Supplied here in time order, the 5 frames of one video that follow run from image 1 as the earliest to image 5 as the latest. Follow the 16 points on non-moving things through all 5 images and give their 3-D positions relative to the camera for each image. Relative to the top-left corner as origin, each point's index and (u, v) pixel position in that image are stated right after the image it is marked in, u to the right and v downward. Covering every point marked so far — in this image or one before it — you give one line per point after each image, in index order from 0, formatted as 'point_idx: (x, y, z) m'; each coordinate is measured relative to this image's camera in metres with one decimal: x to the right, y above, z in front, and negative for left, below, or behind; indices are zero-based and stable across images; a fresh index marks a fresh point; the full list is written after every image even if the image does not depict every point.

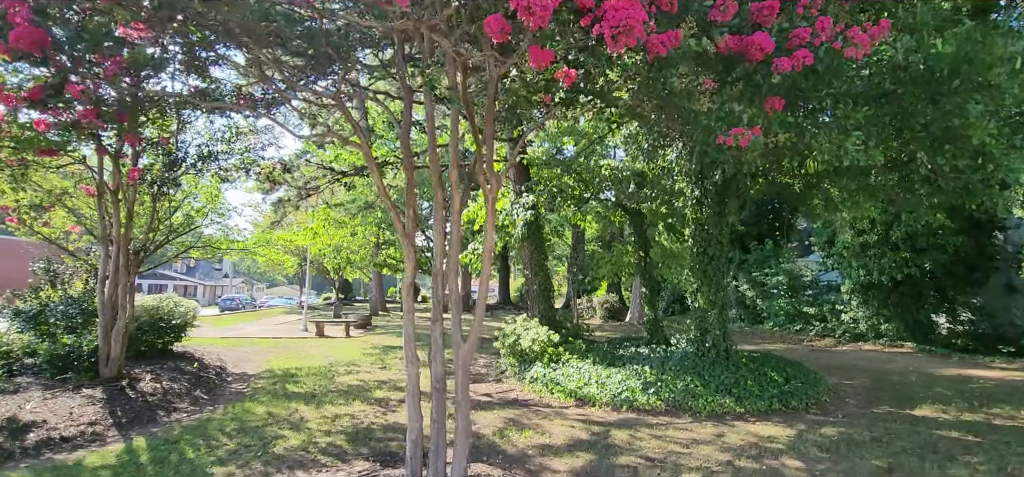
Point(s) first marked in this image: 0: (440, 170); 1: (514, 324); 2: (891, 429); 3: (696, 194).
0: (-0.7, +0.6, +4.8) m
1: (+0.1, -1.9, +11.6) m
2: (+5.0, -2.5, +6.9) m
3: (+3.4, +0.8, +9.7) m
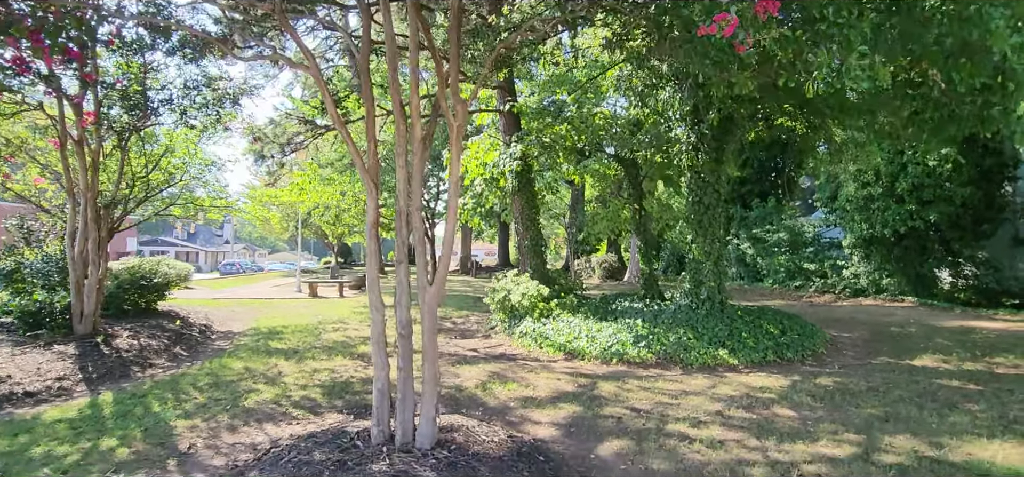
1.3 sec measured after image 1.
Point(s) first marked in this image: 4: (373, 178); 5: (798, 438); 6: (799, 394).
0: (-0.9, +1.2, +4.4) m
1: (-0.1, -0.9, +11.3) m
2: (+4.8, -1.8, +6.6) m
3: (+3.1, +1.7, +9.2) m
4: (-1.2, +0.5, +4.5) m
5: (+2.6, -1.8, +4.8) m
6: (+3.4, -1.8, +6.1) m
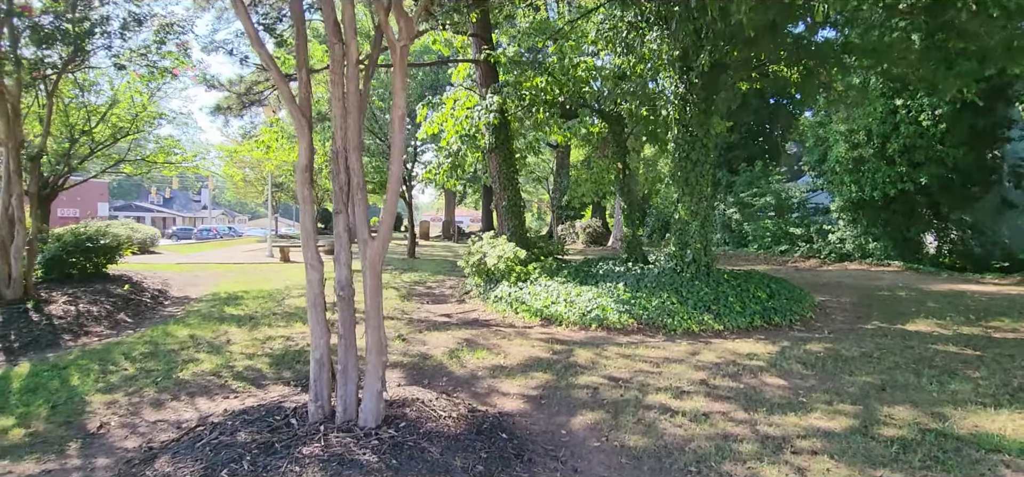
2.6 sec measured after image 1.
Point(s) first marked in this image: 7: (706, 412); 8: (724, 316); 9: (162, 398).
0: (-1.2, +1.5, +3.6) m
1: (-0.6, -0.1, +10.7) m
2: (+4.4, -1.3, +6.2) m
3: (+2.7, +2.4, +8.5) m
4: (-1.5, +0.9, +3.8) m
5: (+2.3, -1.4, +4.4) m
6: (+3.0, -1.3, +5.7) m
7: (+1.6, -1.5, +4.4) m
8: (+3.0, -1.1, +7.4) m
9: (-3.0, -1.4, +4.5) m
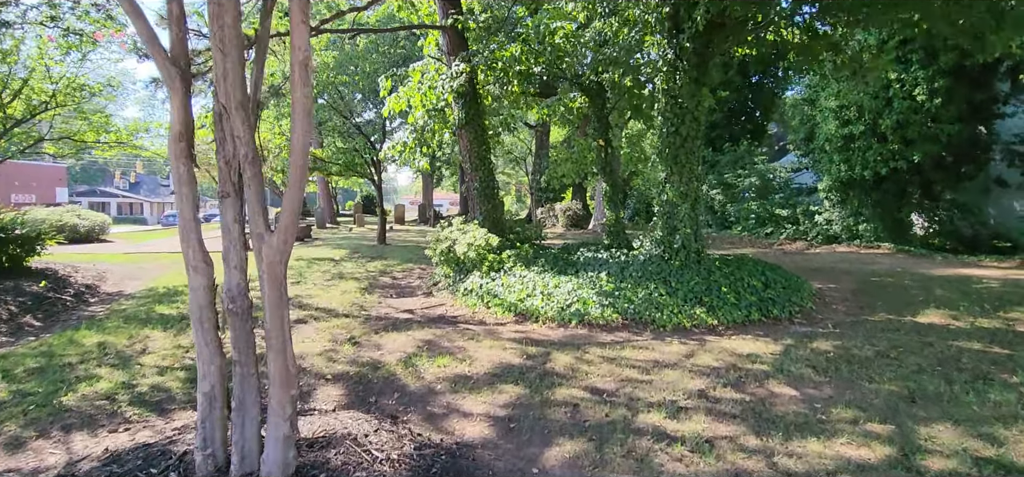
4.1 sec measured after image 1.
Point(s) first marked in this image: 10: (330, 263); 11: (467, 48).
0: (-1.5, +1.6, +2.6) m
1: (-1.1, +0.2, +9.8) m
2: (+4.1, -1.1, +5.5) m
3: (+2.3, +2.6, +7.6) m
4: (-1.8, +0.9, +2.8) m
5: (+2.1, -1.3, +3.6) m
6: (+2.7, -1.2, +5.0) m
7: (+1.4, -1.4, +3.6) m
8: (+2.6, -0.9, +6.6) m
9: (-3.3, -1.3, +3.5) m
10: (-4.3, -0.6, +12.5) m
11: (-0.9, +3.7, +10.1) m
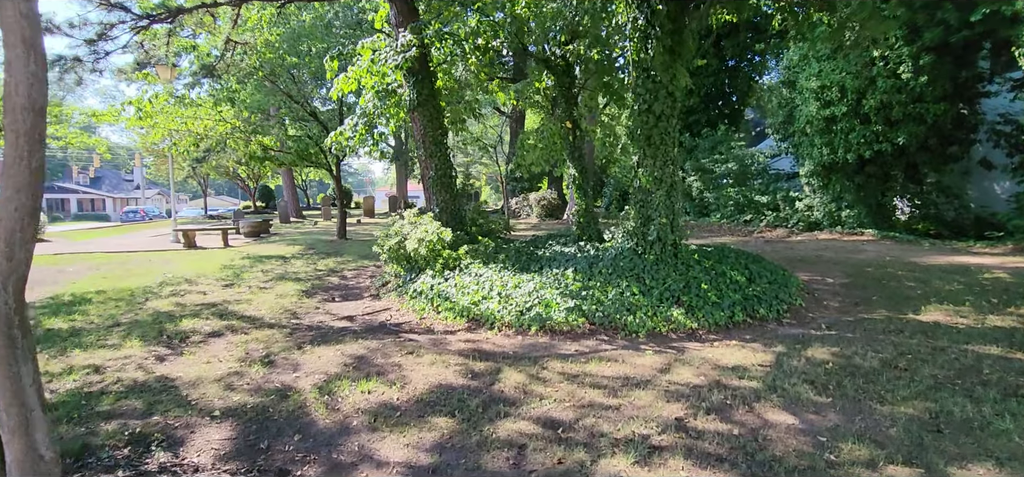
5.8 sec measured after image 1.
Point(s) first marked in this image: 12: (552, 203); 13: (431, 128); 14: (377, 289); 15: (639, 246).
0: (-1.9, +1.5, +1.6) m
1: (-1.8, +0.3, +8.8) m
2: (+3.6, -1.0, +4.8) m
3: (+1.6, +2.8, +6.7) m
4: (-2.2, +0.9, +1.8) m
5: (+1.6, -1.3, +2.8) m
6: (+2.2, -1.1, +4.2) m
7: (+0.9, -1.3, +2.7) m
8: (+2.1, -0.8, +5.8) m
9: (-3.7, -1.4, +2.5) m
10: (-5.1, -0.5, +11.4) m
11: (-1.6, +3.8, +9.1) m
12: (+1.4, +1.3, +19.5) m
13: (-1.4, +1.9, +9.2) m
14: (-2.2, -0.8, +8.5) m
15: (+1.7, -0.1, +6.9) m
